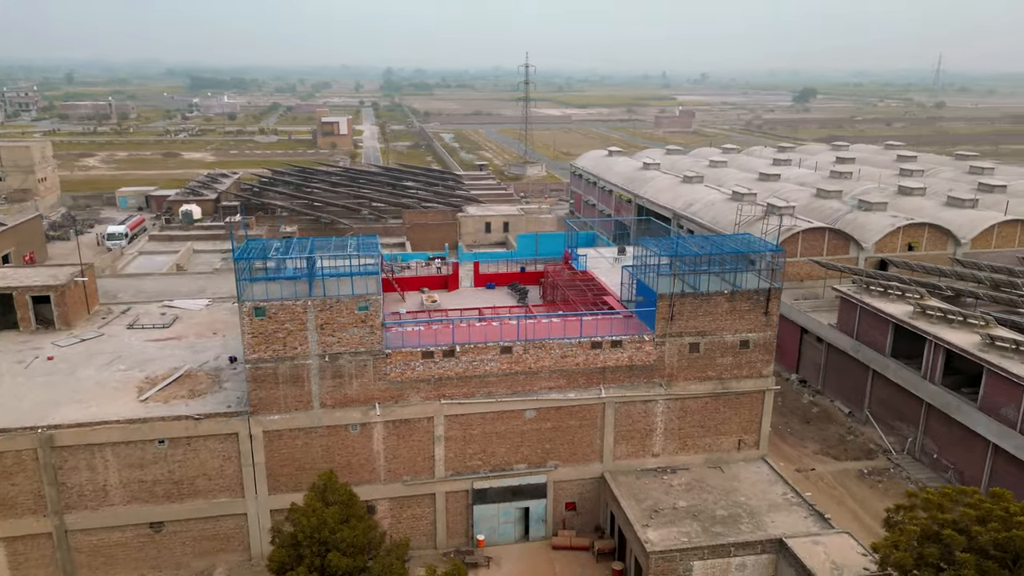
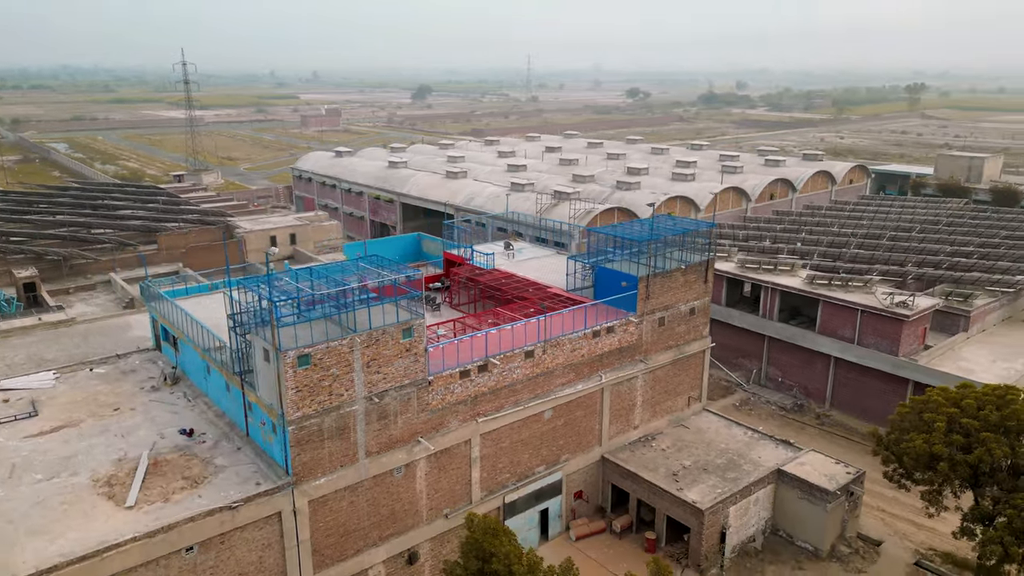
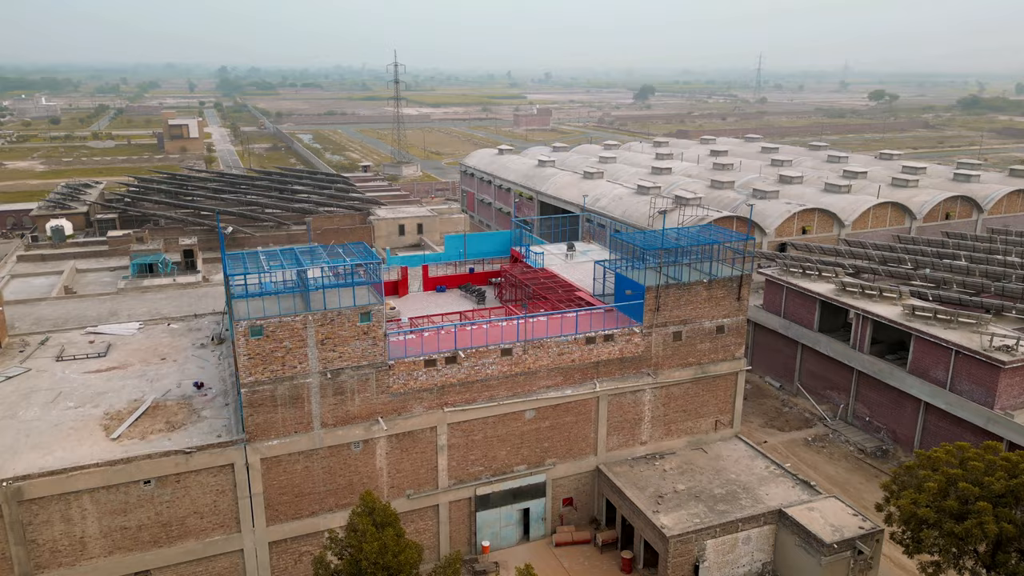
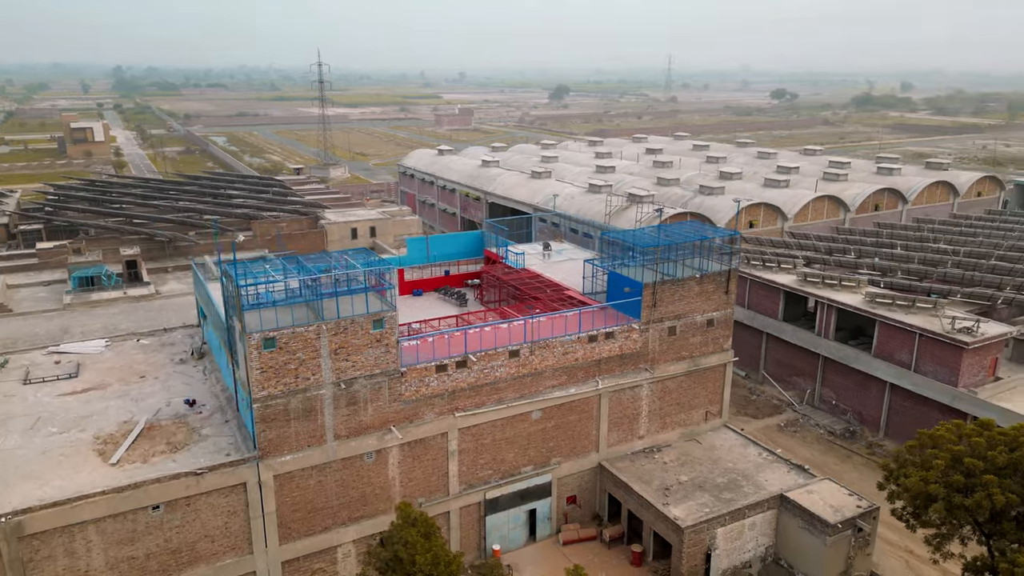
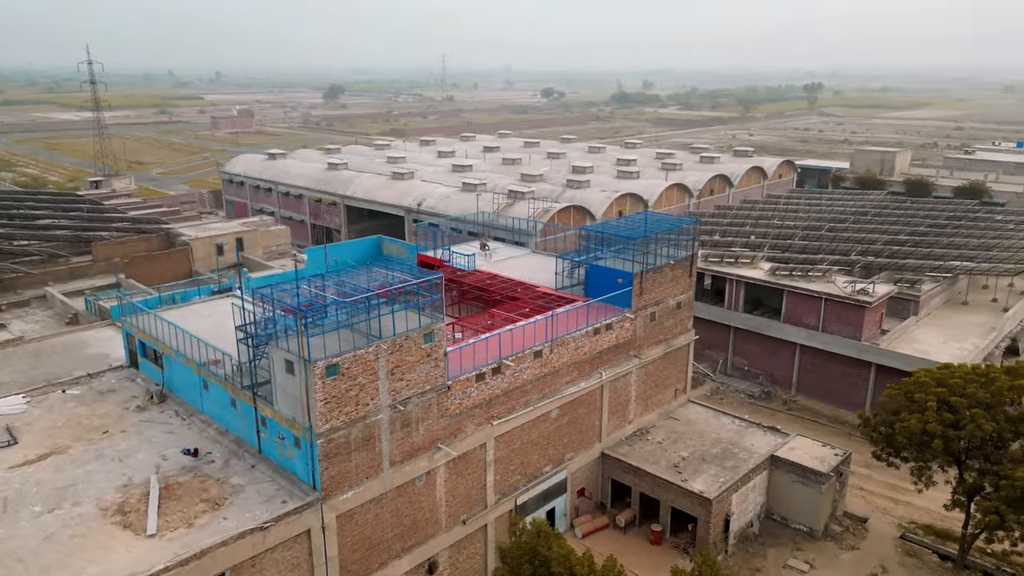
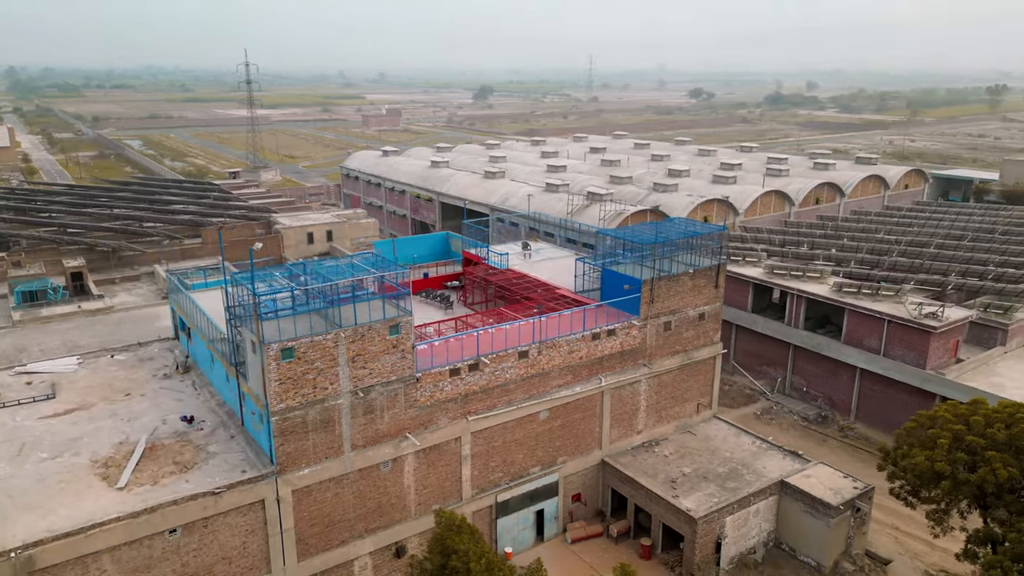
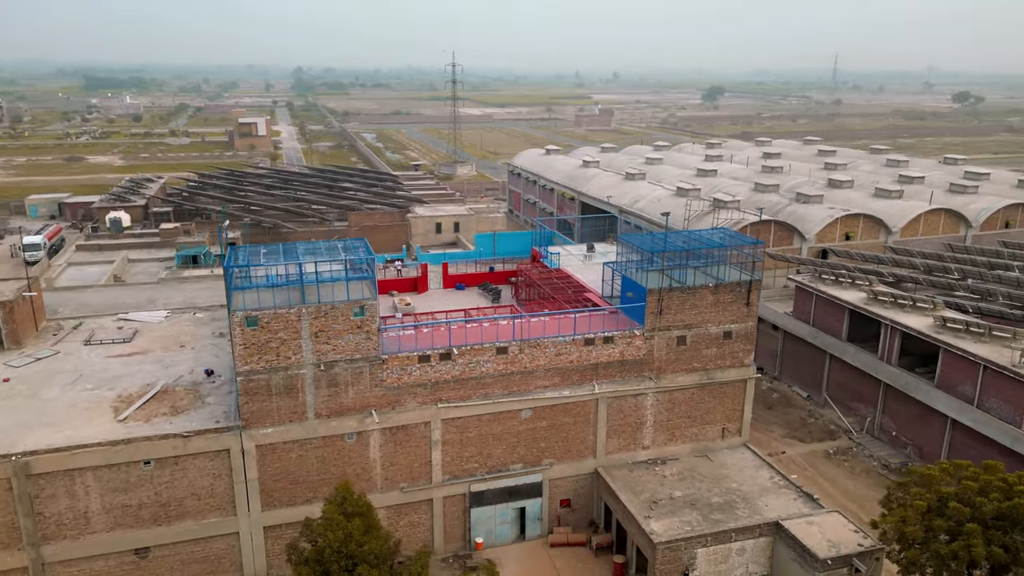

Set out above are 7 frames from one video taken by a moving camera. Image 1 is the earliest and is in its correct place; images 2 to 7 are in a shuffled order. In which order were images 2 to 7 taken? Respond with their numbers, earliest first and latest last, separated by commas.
7, 3, 4, 6, 2, 5
